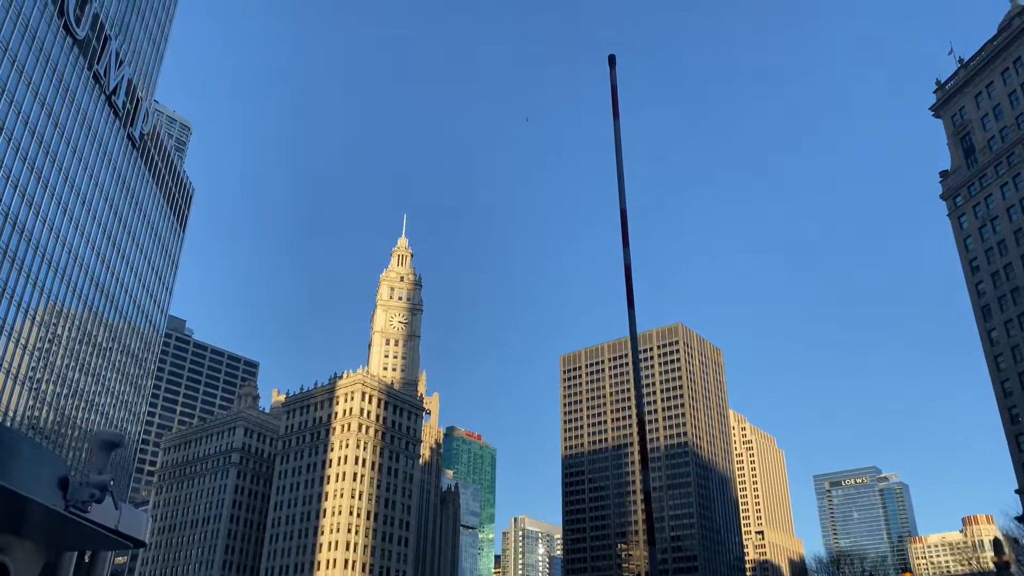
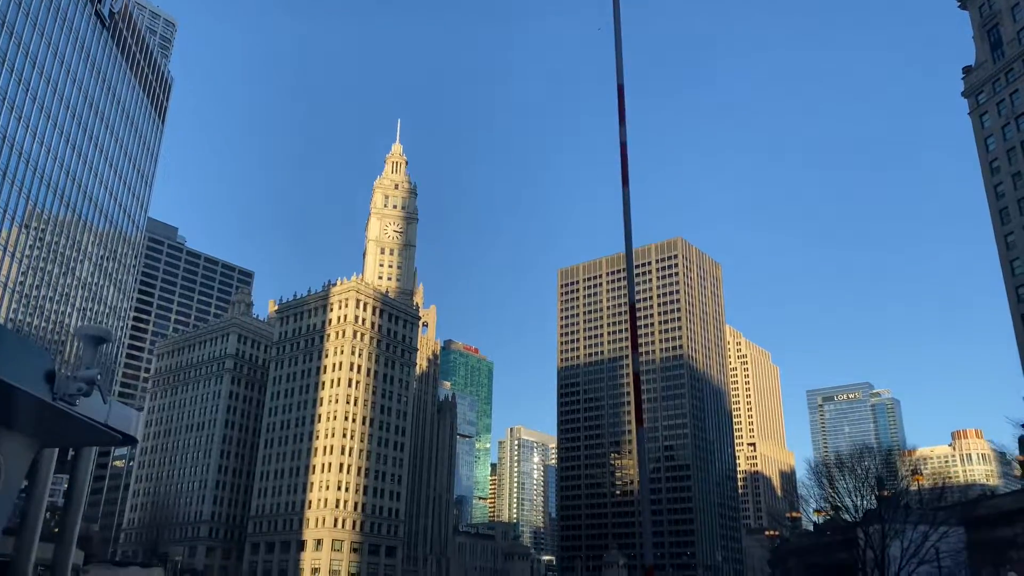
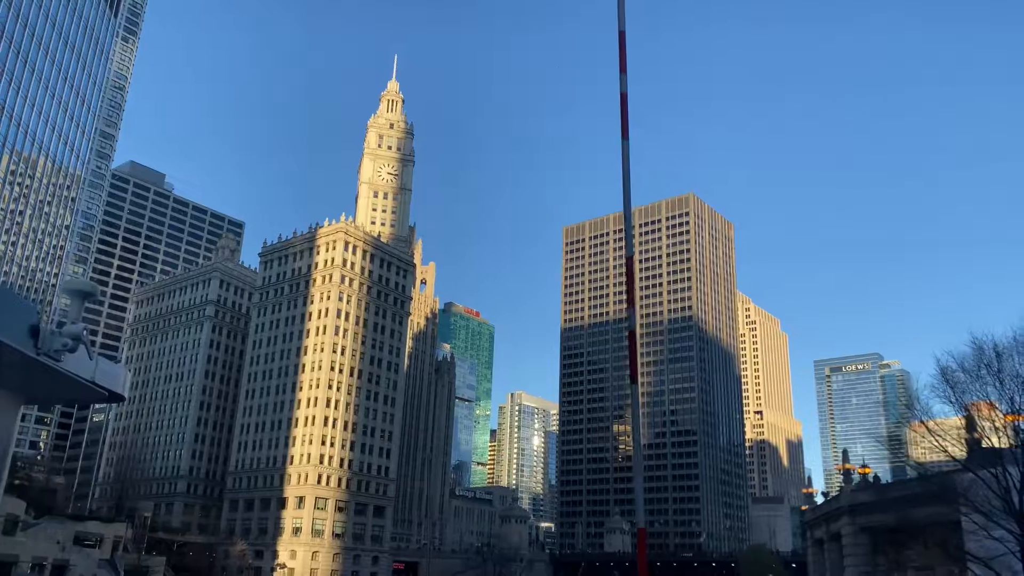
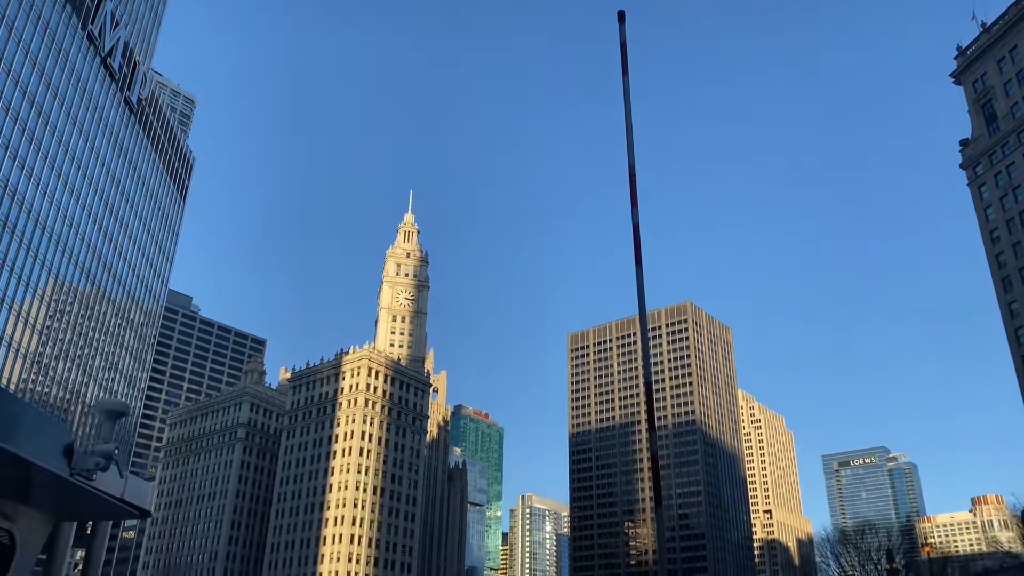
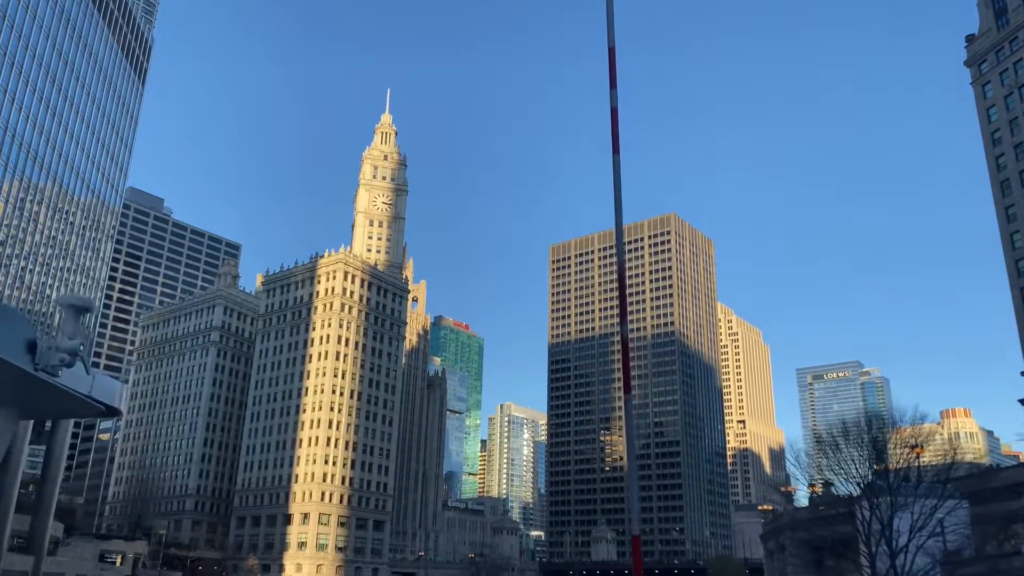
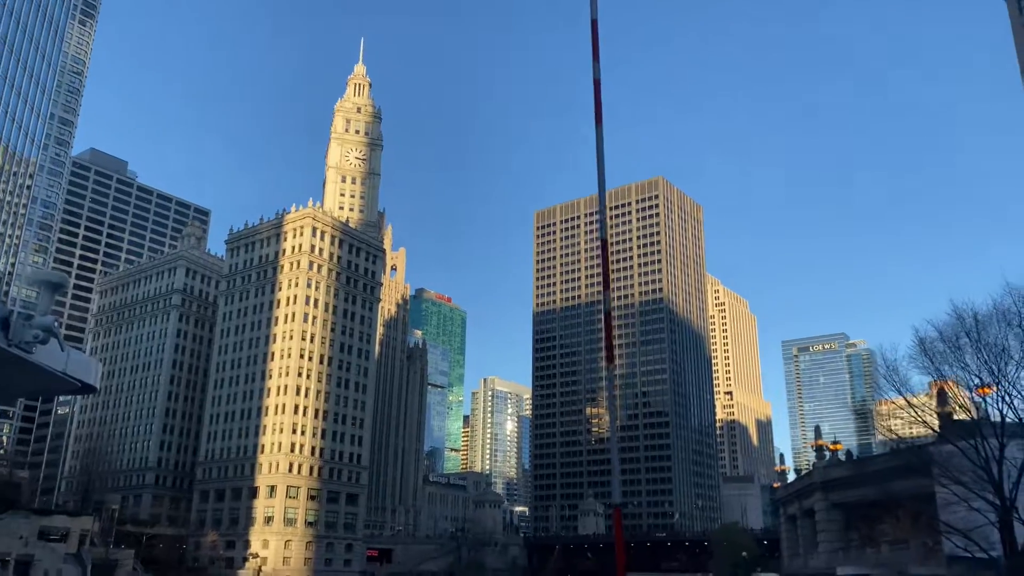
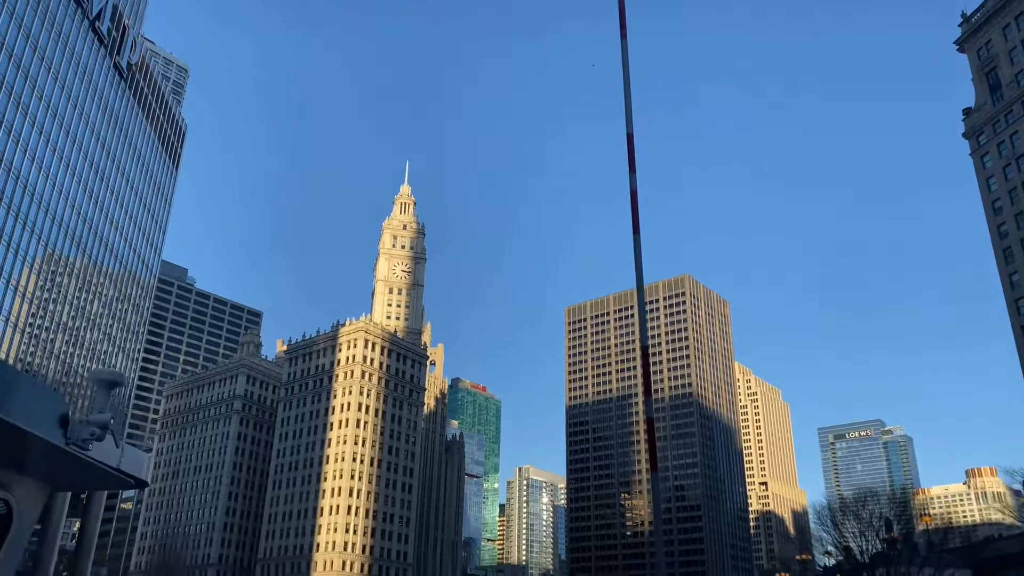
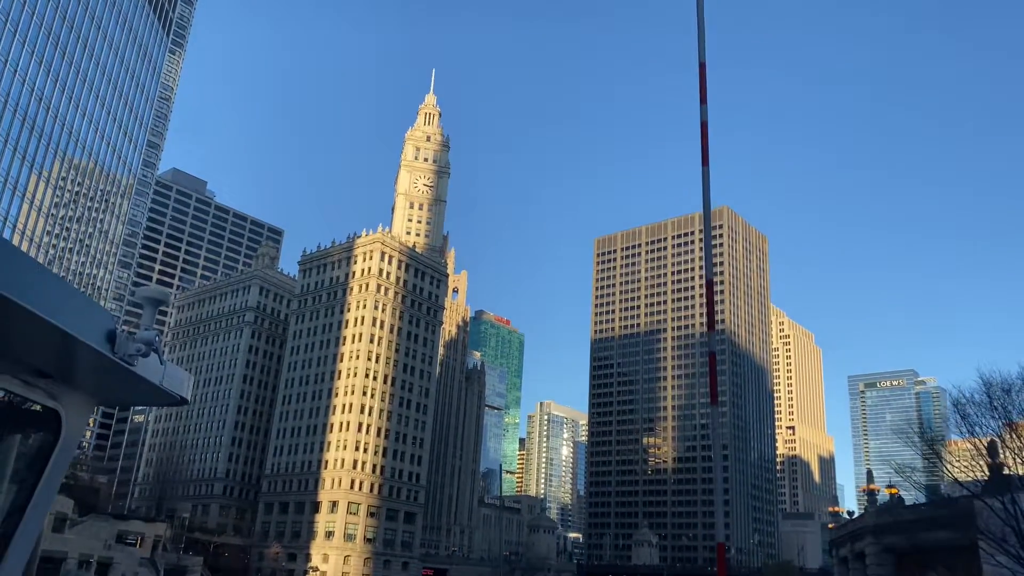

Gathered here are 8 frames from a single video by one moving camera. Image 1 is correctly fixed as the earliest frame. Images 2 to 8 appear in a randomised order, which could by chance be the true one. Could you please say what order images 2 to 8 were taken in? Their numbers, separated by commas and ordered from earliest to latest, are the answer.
4, 7, 2, 5, 8, 3, 6
